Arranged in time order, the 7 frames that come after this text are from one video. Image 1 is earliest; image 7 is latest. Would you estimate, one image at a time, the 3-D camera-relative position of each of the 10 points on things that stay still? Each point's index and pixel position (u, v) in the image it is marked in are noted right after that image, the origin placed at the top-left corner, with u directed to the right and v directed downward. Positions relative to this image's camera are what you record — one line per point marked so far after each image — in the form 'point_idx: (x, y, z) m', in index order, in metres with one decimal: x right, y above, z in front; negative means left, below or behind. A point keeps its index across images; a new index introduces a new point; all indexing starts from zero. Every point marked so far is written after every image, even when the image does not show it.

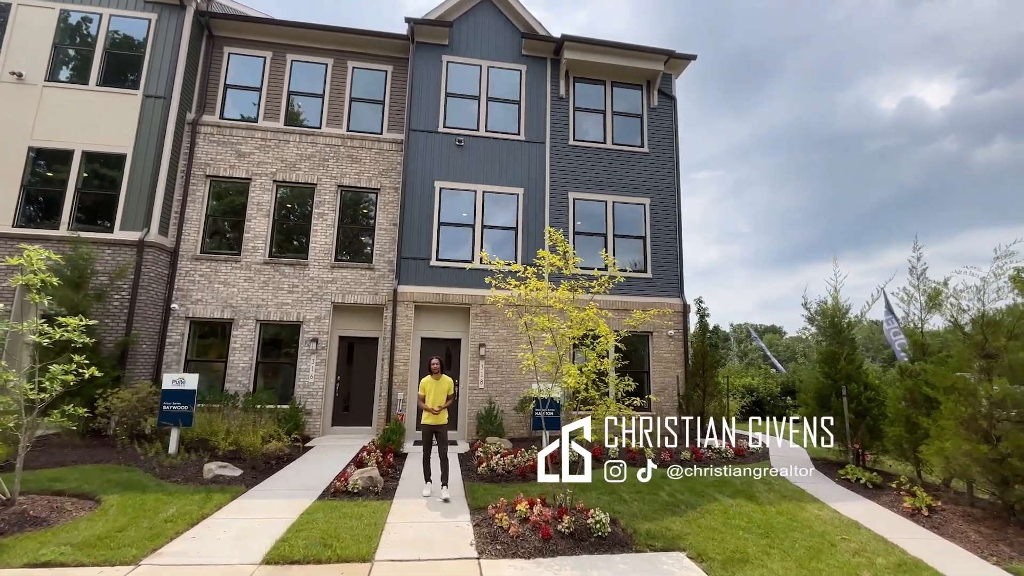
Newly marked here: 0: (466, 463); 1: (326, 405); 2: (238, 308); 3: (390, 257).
0: (-0.9, -3.3, +8.7) m
1: (-4.6, -2.9, +11.6) m
2: (-6.8, -0.5, +11.5) m
3: (-3.2, +0.8, +12.2) m
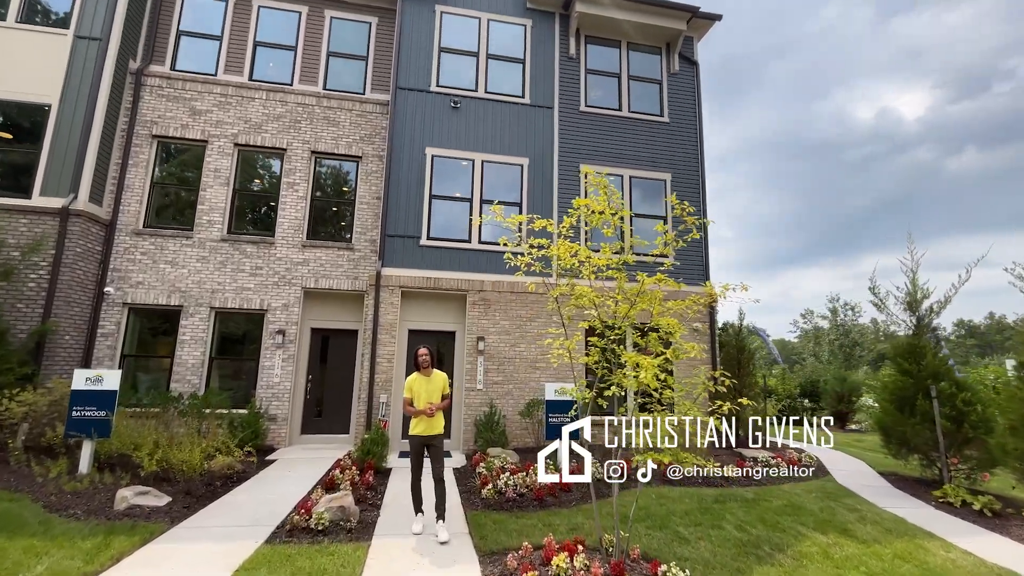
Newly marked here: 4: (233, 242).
0: (-0.7, -2.9, +7.0) m
1: (-4.6, -2.6, +9.8) m
2: (-6.7, -0.1, +9.6) m
3: (-3.1, +1.2, +10.4) m
4: (-5.9, +1.0, +9.9) m
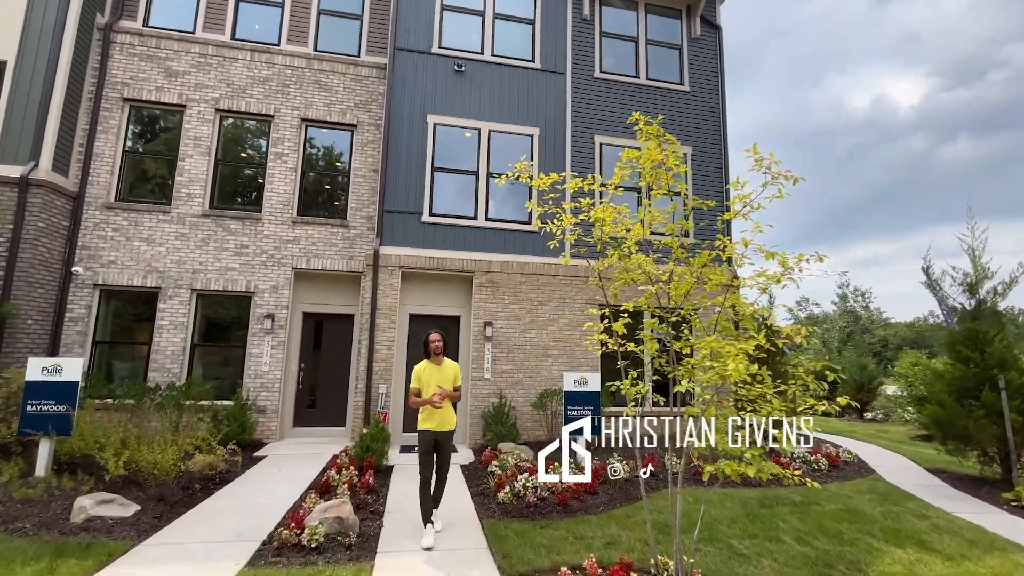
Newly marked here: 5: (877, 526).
0: (-0.5, -2.6, +6.3) m
1: (-4.4, -2.2, +9.0) m
2: (-6.5, +0.3, +8.7) m
3: (-2.9, +1.6, +9.5) m
4: (-5.7, +1.4, +9.0) m
5: (+3.8, -2.5, +4.8) m
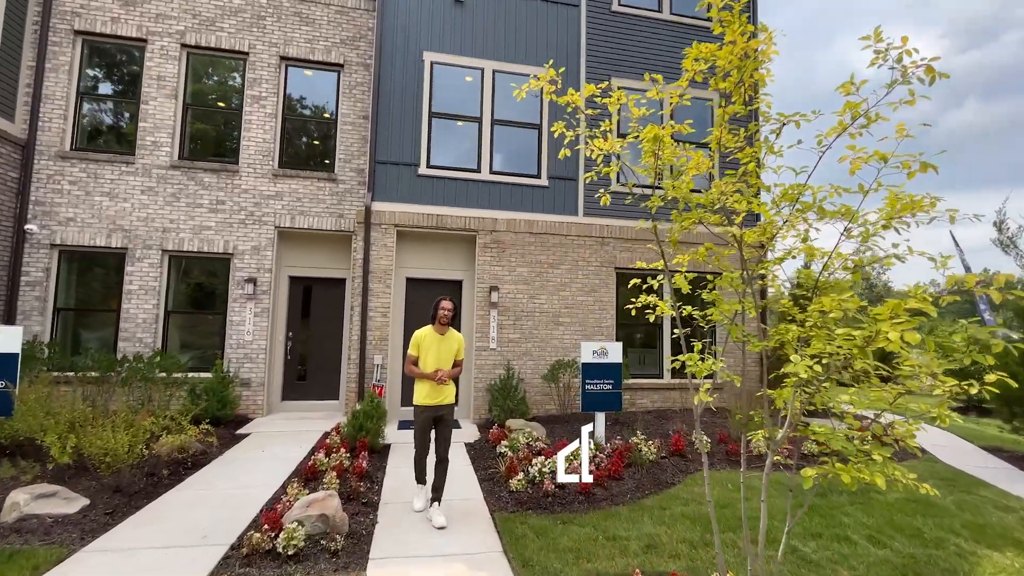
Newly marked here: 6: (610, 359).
0: (-0.3, -2.1, +5.6) m
1: (-4.3, -1.5, +8.3) m
2: (-6.3, +0.9, +7.8) m
3: (-2.8, +2.3, +8.5) m
4: (-5.6, +2.0, +8.0) m
5: (+3.9, -2.0, +4.1) m
6: (+1.3, -0.9, +6.2) m
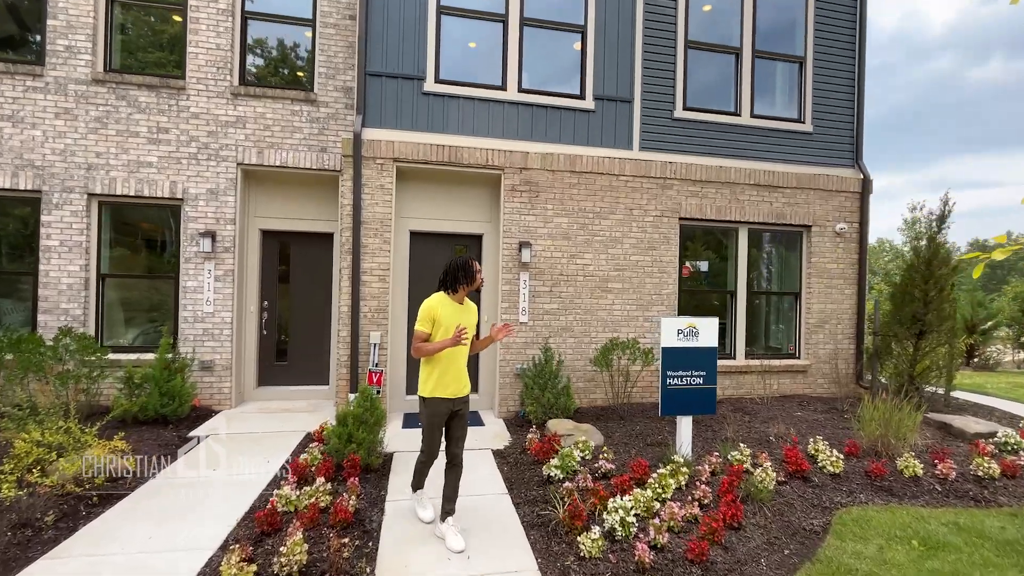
0: (+0.1, -1.7, +3.9) m
1: (-3.8, -0.9, +6.5) m
2: (-5.8, +1.5, +5.9) m
3: (-2.3, +2.9, +6.5) m
4: (-5.1, +2.6, +6.0) m
5: (+4.4, -1.8, +2.3) m
6: (+1.8, -0.5, +4.3) m
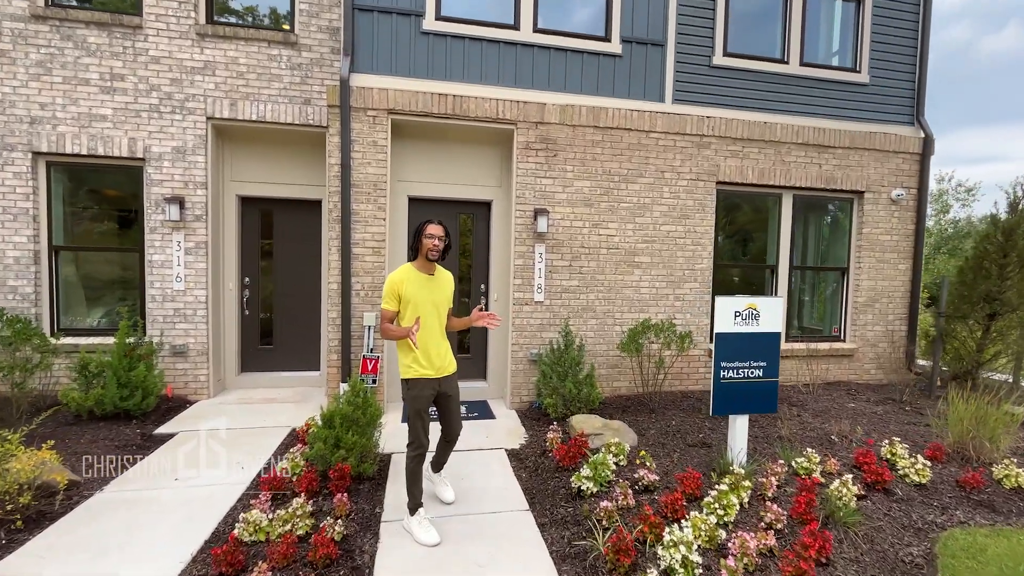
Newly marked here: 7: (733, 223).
0: (+0.3, -1.6, +3.2) m
1: (-3.6, -0.6, +5.8) m
2: (-5.7, +1.8, +5.0) m
3: (-2.1, +3.2, +5.6) m
4: (-5.0, +2.9, +5.1) m
5: (+4.5, -1.6, +1.6) m
6: (+1.9, -0.3, +3.6) m
7: (+2.9, +0.9, +6.1) m
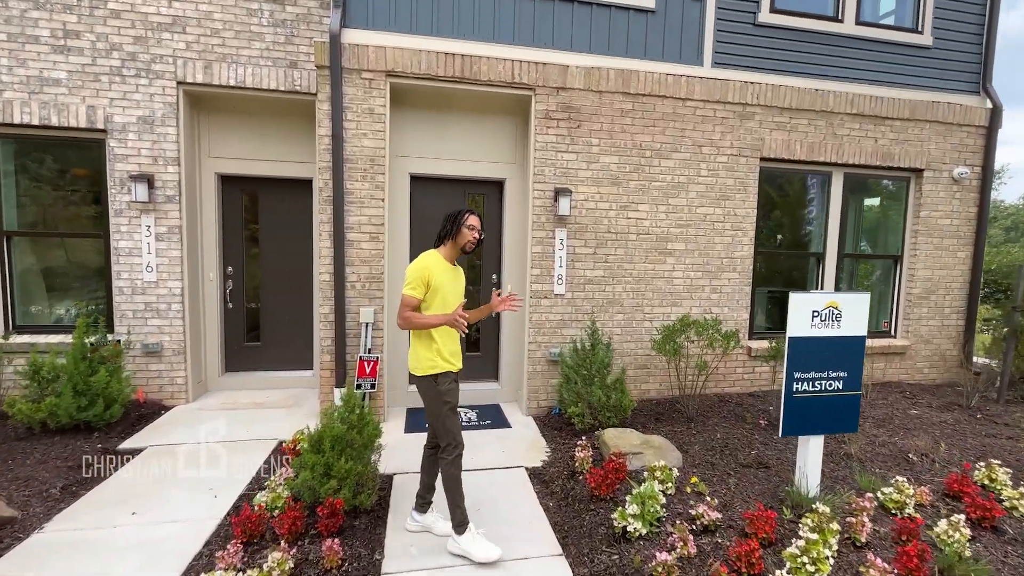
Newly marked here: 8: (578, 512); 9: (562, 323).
0: (+0.4, -1.5, +2.6) m
1: (-3.4, -0.5, +5.2) m
2: (-5.5, +1.8, +4.3) m
3: (-1.9, +3.3, +4.8) m
4: (-4.8, +3.0, +4.3) m
5: (+4.7, -1.7, +1.0) m
6: (+2.1, -0.3, +2.9) m
7: (+3.1, +1.0, +5.4) m
8: (+0.4, -1.5, +3.0) m
9: (+0.5, -0.3, +4.7) m
